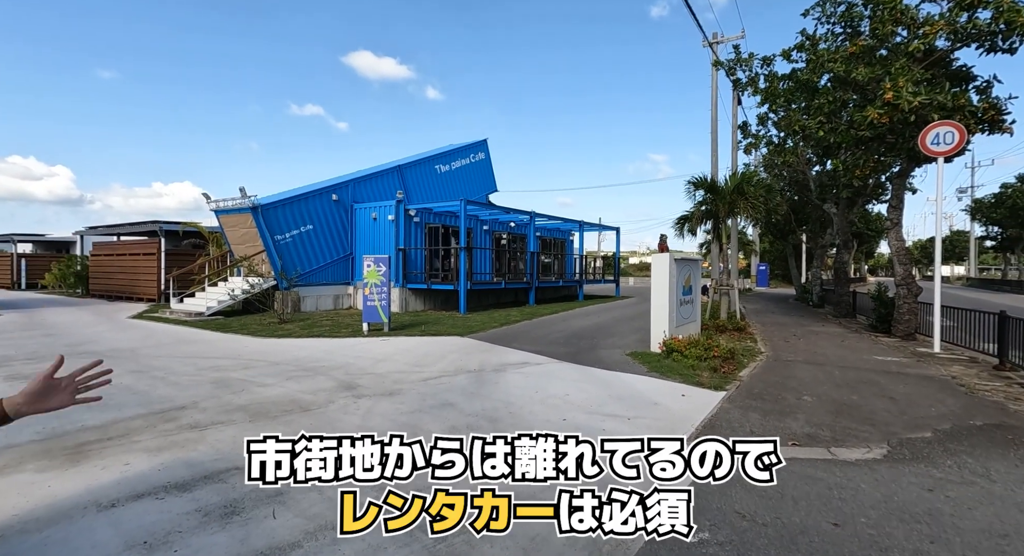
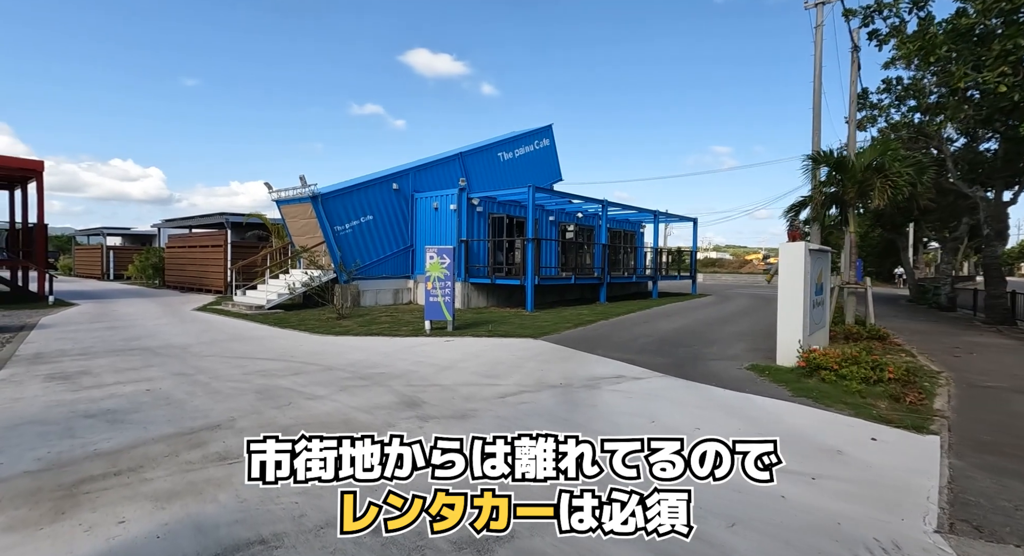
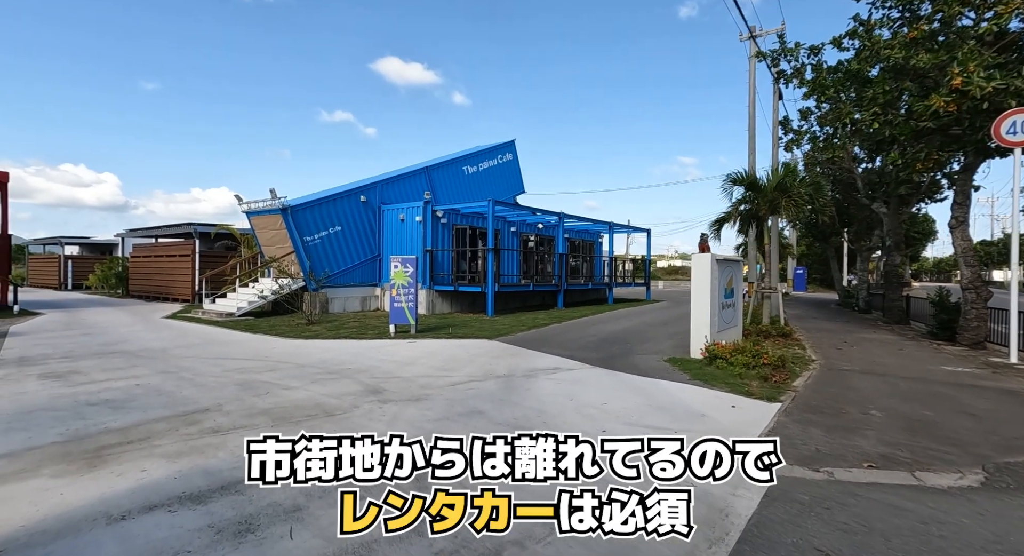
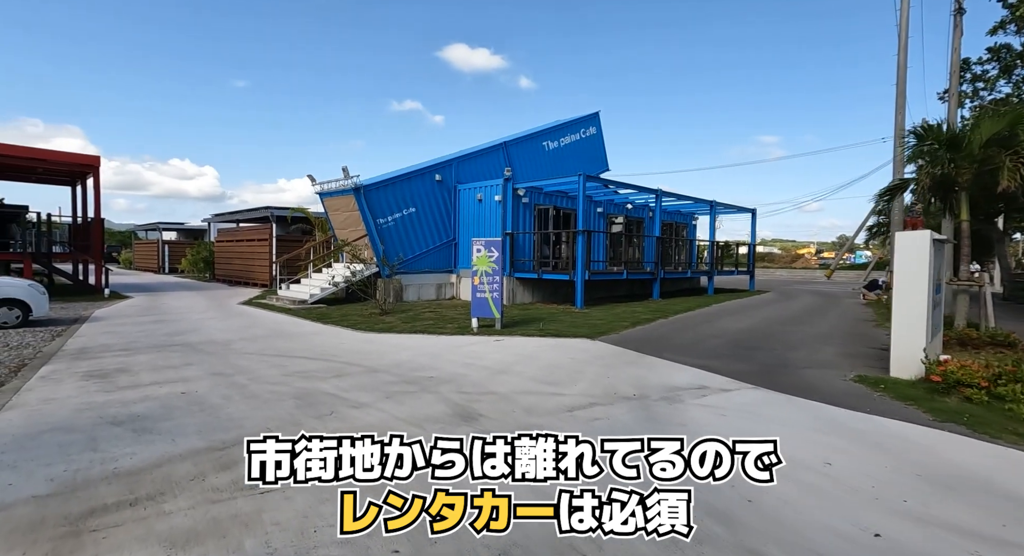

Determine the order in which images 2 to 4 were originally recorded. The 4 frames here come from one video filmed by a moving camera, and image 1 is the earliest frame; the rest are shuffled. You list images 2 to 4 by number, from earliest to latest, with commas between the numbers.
3, 2, 4
